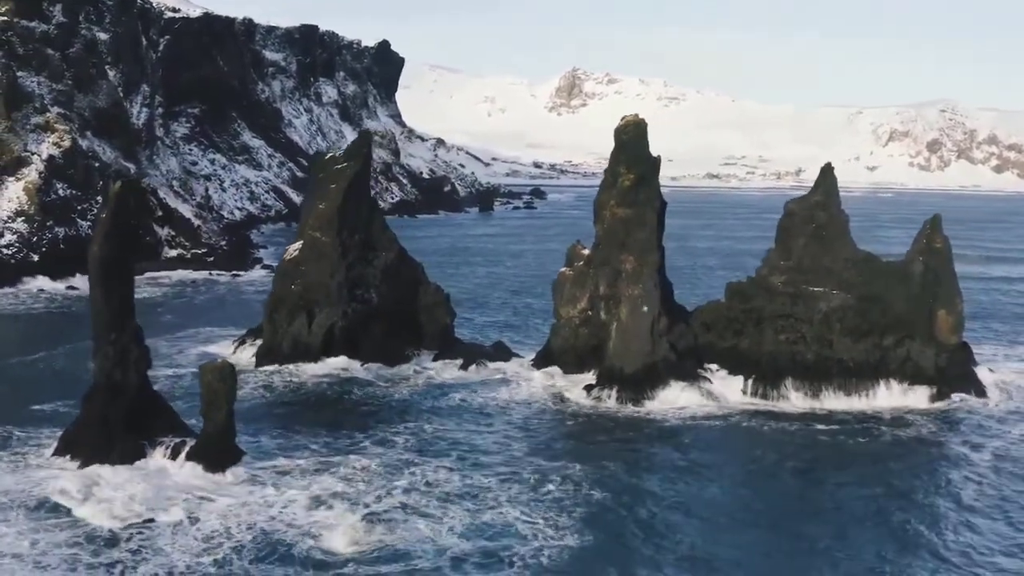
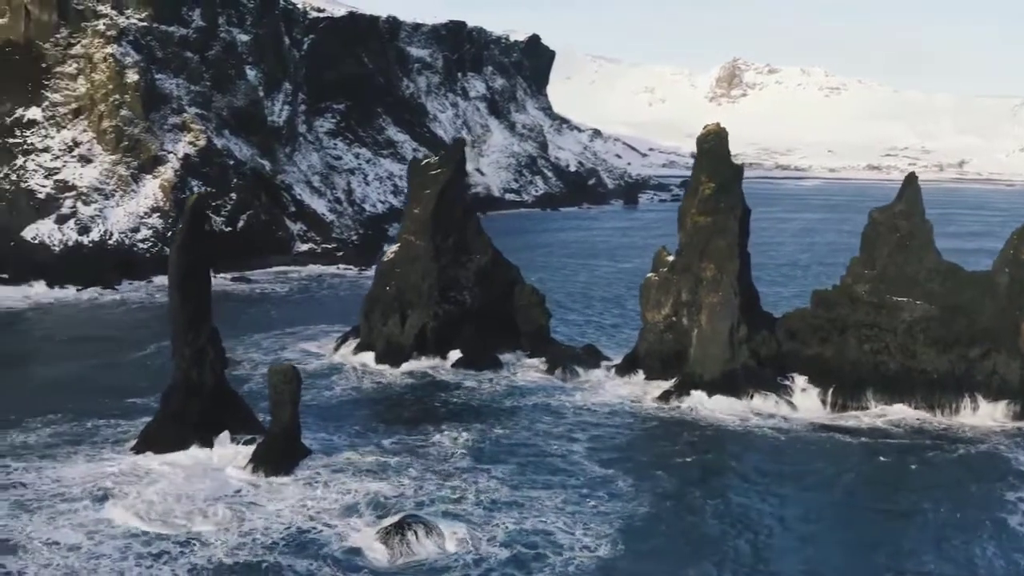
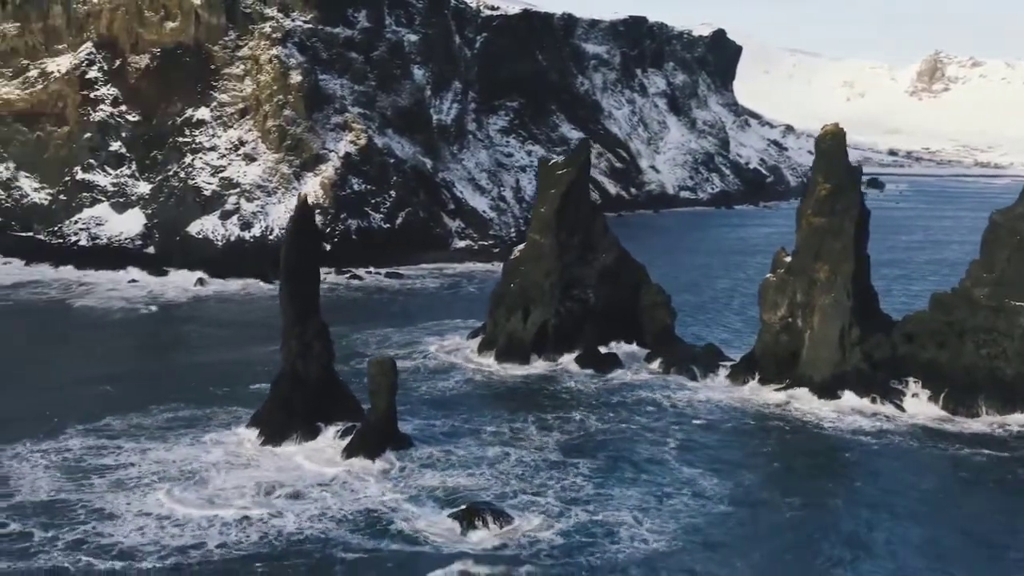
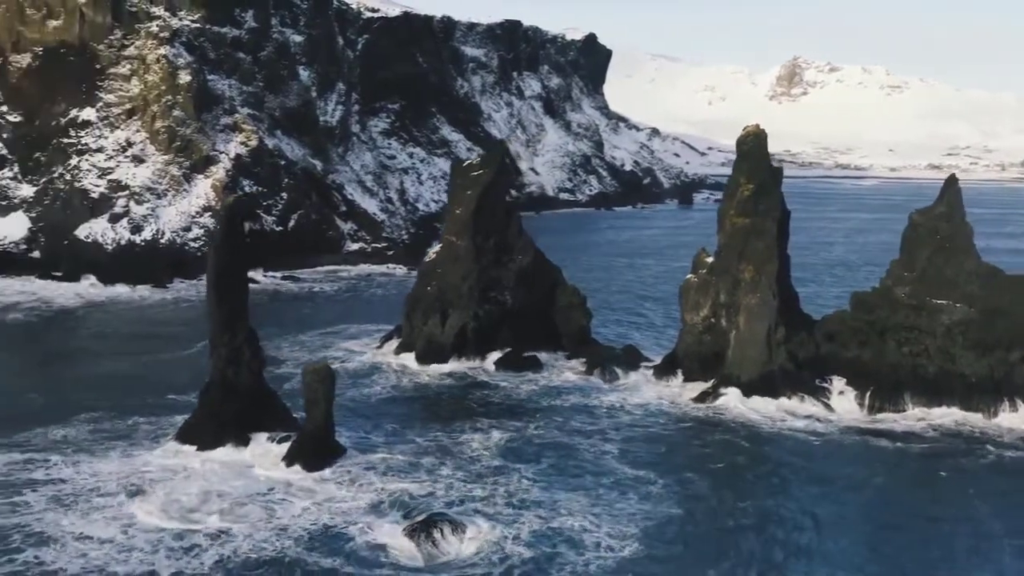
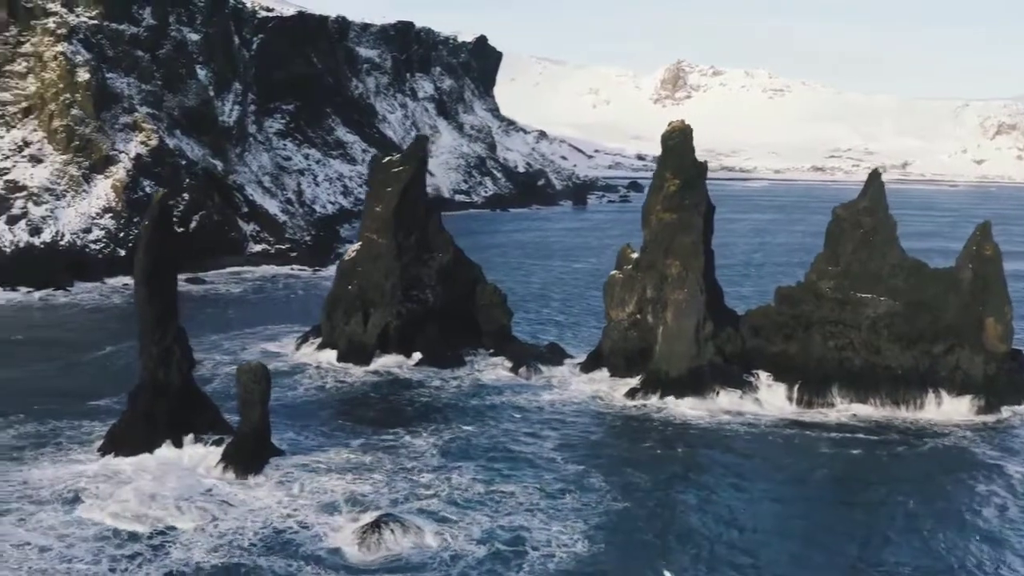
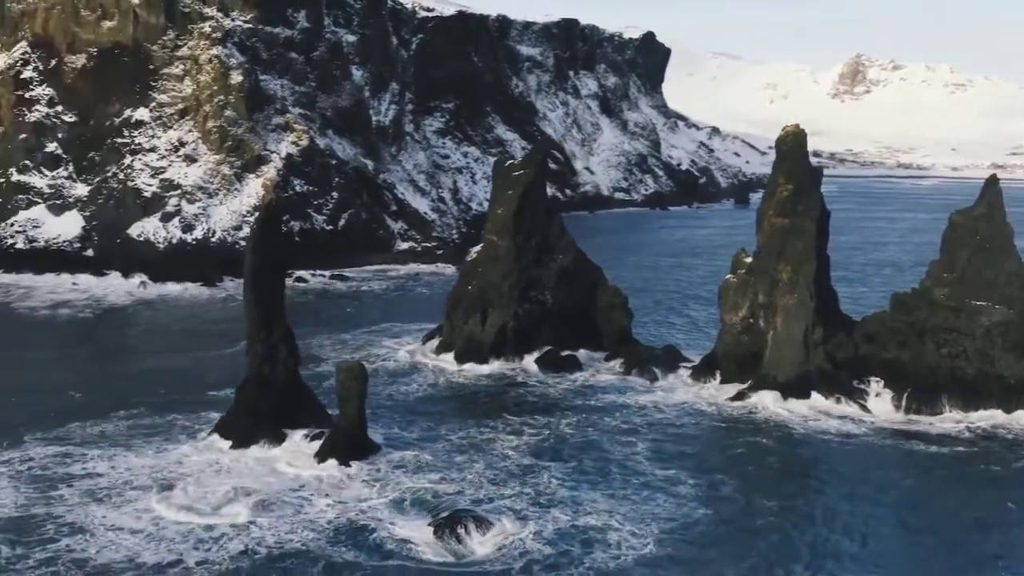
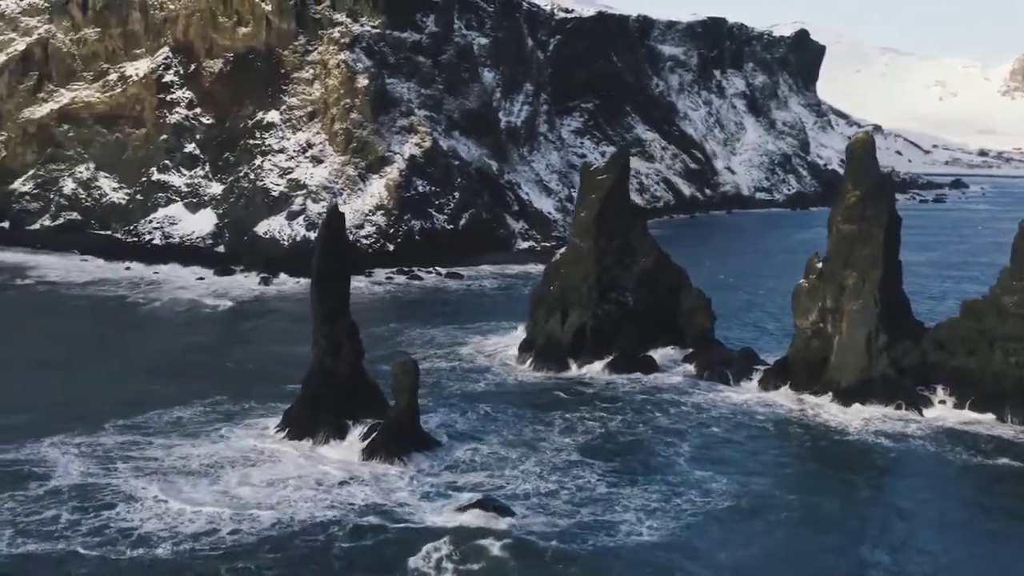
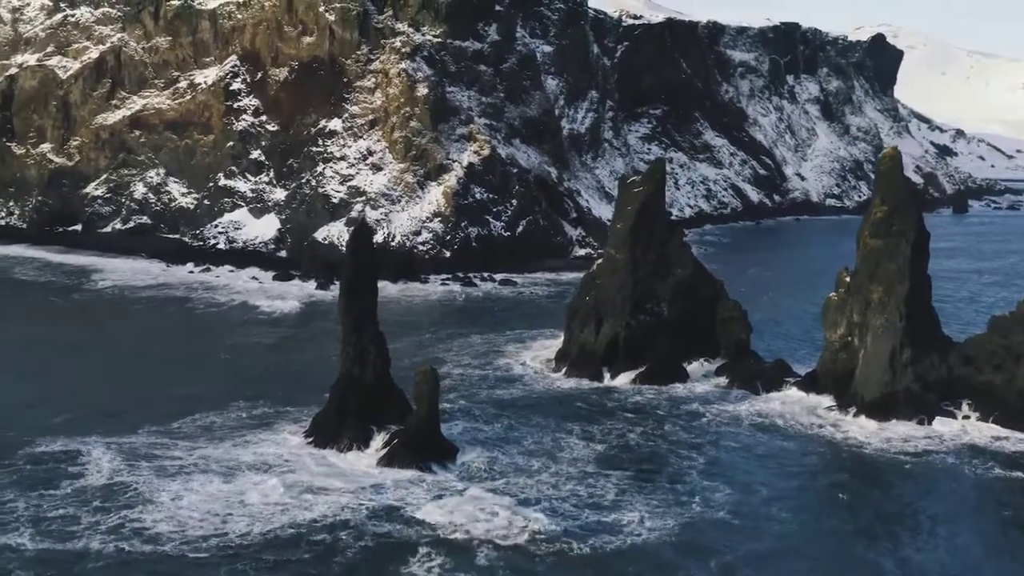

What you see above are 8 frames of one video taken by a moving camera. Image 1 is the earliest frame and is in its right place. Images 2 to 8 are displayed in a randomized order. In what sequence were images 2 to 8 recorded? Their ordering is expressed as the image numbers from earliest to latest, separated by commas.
5, 2, 4, 6, 3, 7, 8
